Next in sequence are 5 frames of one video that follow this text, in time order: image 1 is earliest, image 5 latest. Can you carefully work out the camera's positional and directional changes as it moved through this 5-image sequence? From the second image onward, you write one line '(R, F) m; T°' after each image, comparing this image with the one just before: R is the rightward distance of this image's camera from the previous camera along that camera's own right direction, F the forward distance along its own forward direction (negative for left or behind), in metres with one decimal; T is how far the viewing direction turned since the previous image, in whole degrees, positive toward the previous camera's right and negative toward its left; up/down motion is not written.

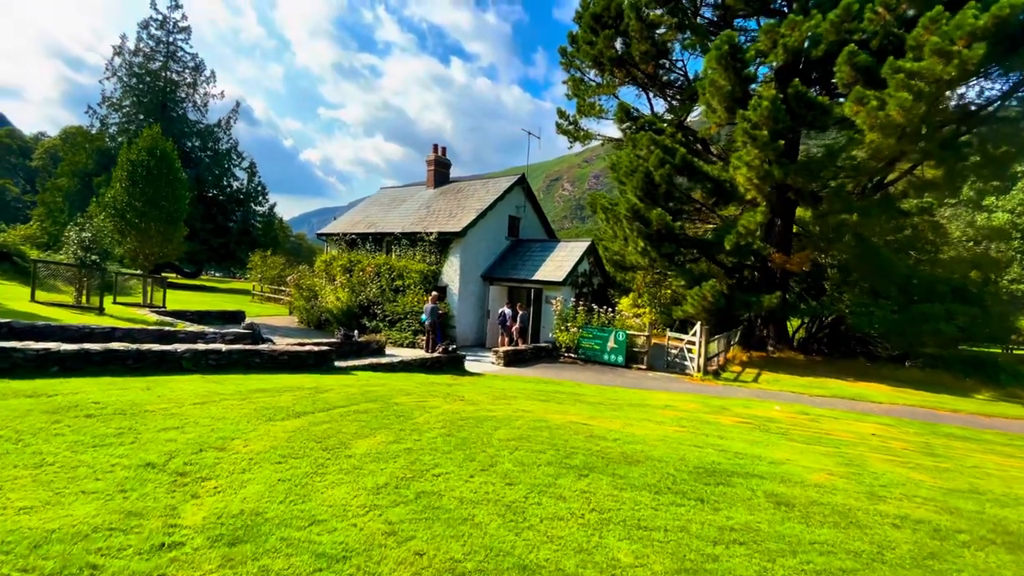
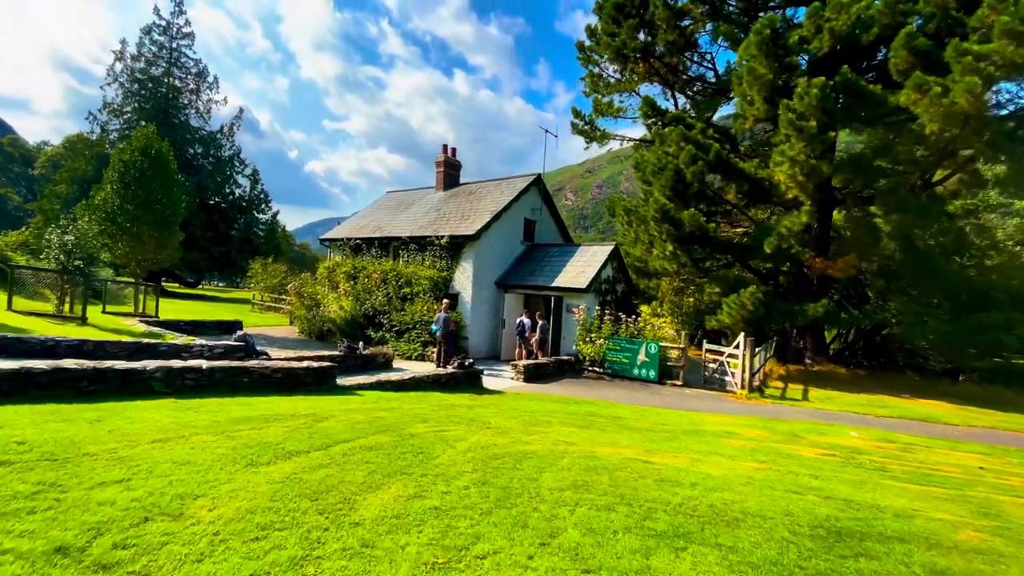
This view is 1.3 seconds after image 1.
(-0.5, +1.5) m; 0°
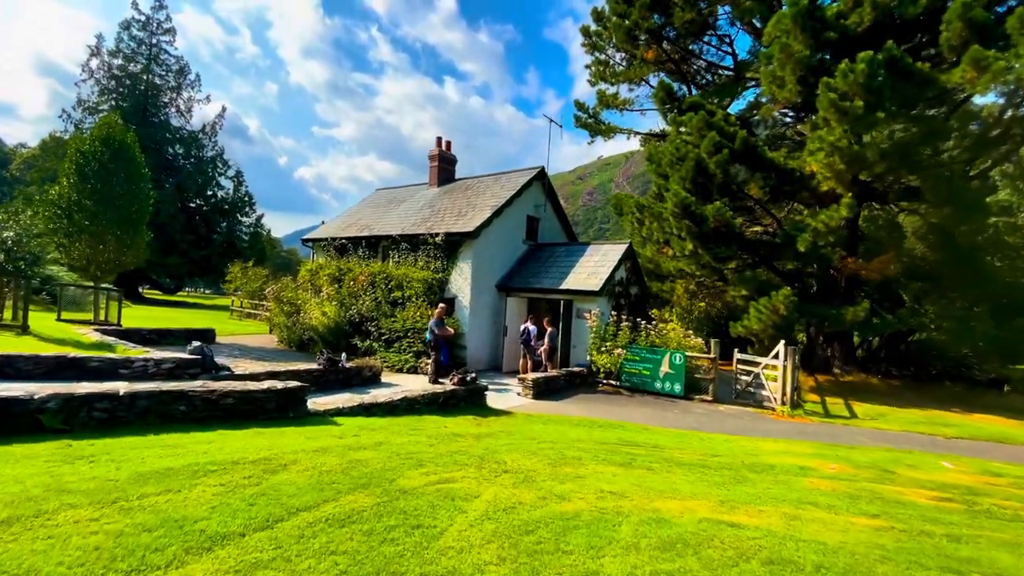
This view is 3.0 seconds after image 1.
(-0.4, +1.9) m; +1°
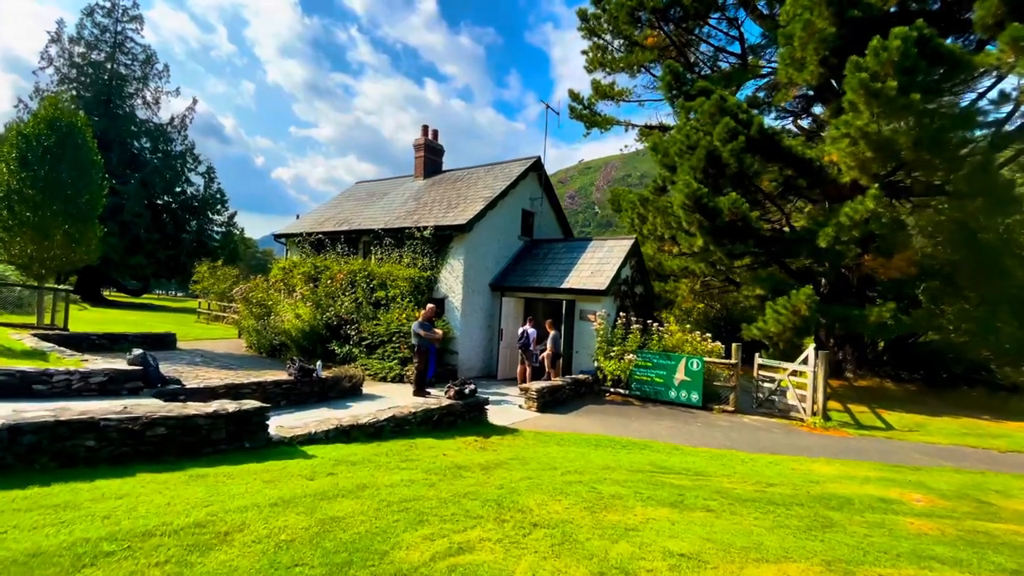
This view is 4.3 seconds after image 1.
(-0.4, +1.5) m; +2°
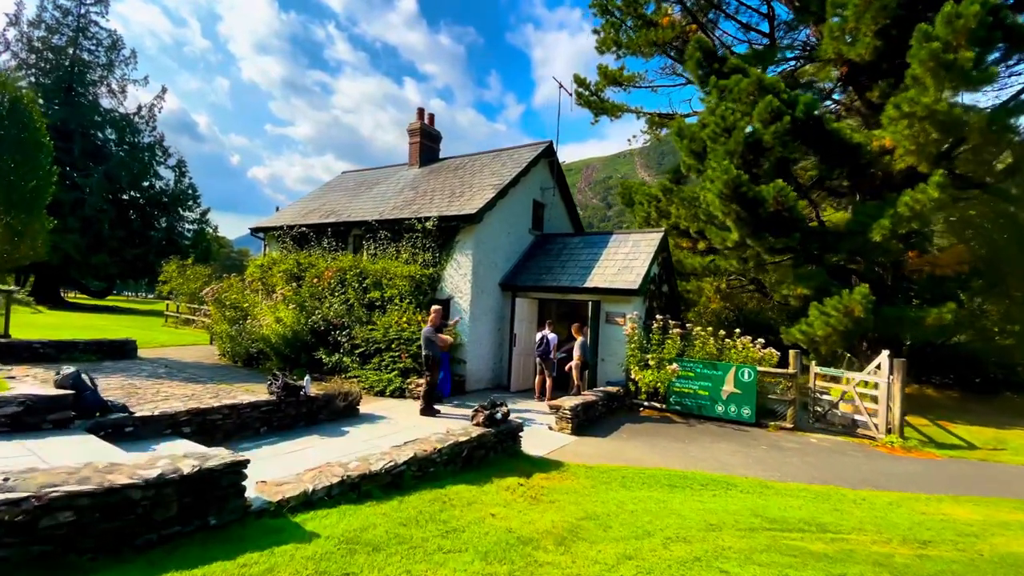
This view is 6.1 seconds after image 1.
(-0.9, +1.8) m; +2°
